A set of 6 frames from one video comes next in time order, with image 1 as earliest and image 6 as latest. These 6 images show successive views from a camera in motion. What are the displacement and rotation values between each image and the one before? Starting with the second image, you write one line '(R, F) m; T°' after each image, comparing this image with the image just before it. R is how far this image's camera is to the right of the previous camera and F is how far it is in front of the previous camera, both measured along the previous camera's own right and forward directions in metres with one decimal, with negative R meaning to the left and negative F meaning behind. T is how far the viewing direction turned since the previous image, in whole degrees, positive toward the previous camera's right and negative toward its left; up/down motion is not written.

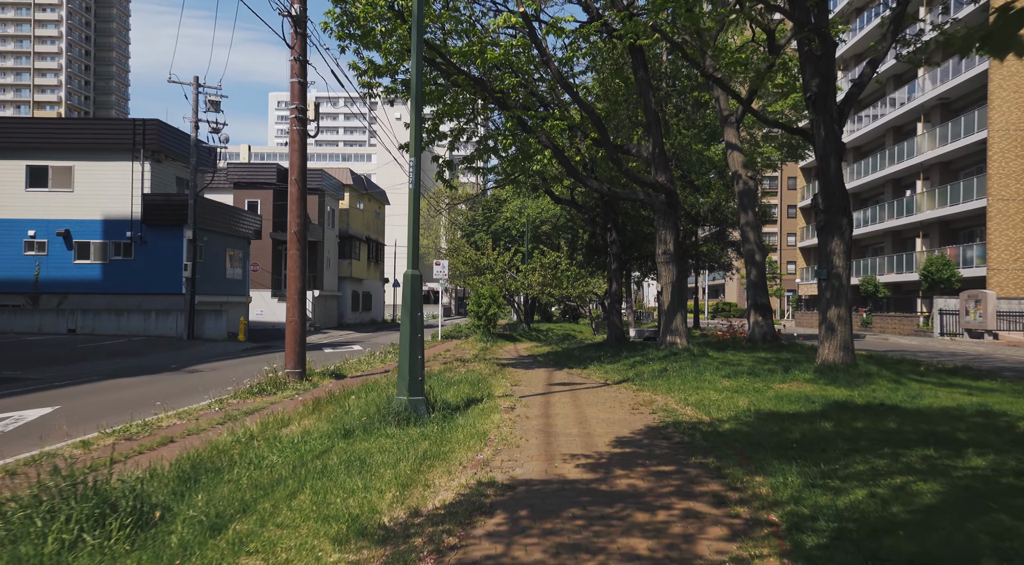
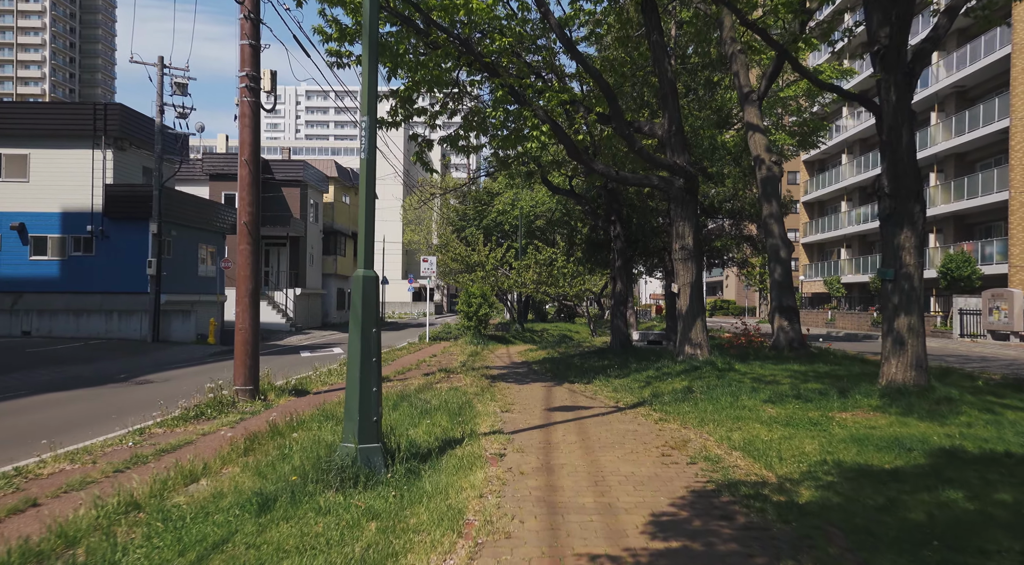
(0.0, +2.1) m; +1°
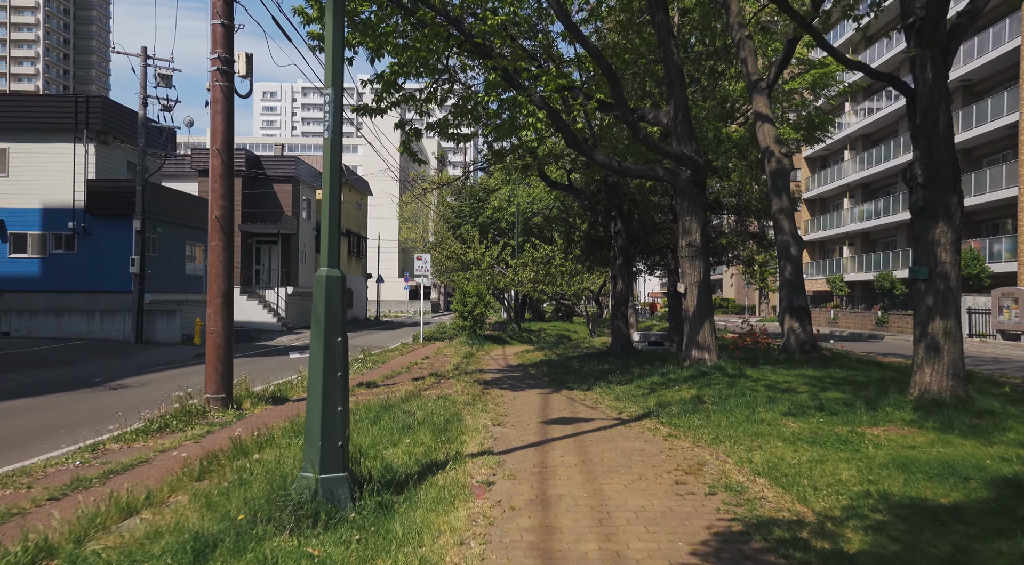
(+0.1, +0.9) m; 0°
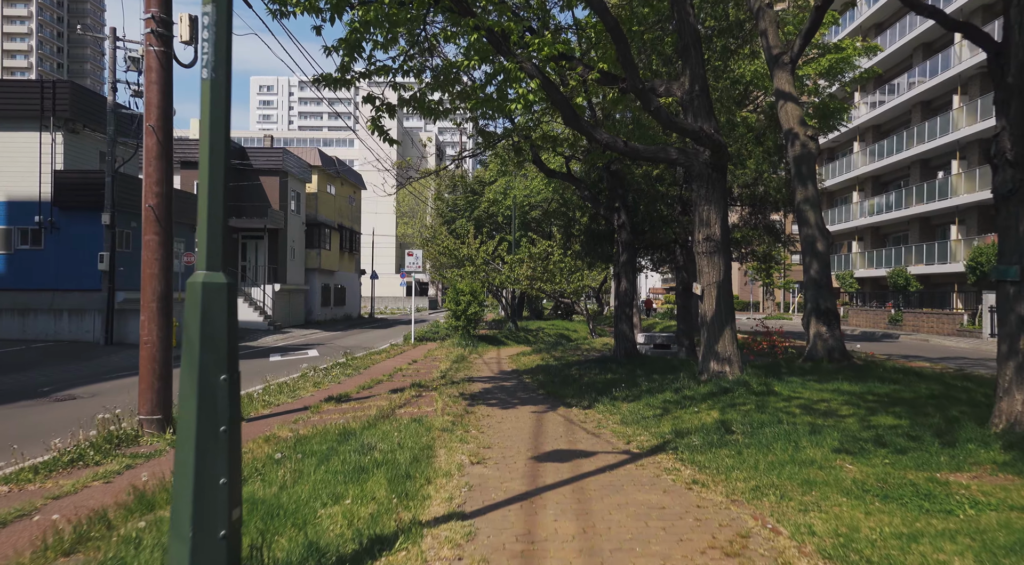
(+0.2, +1.6) m; 0°
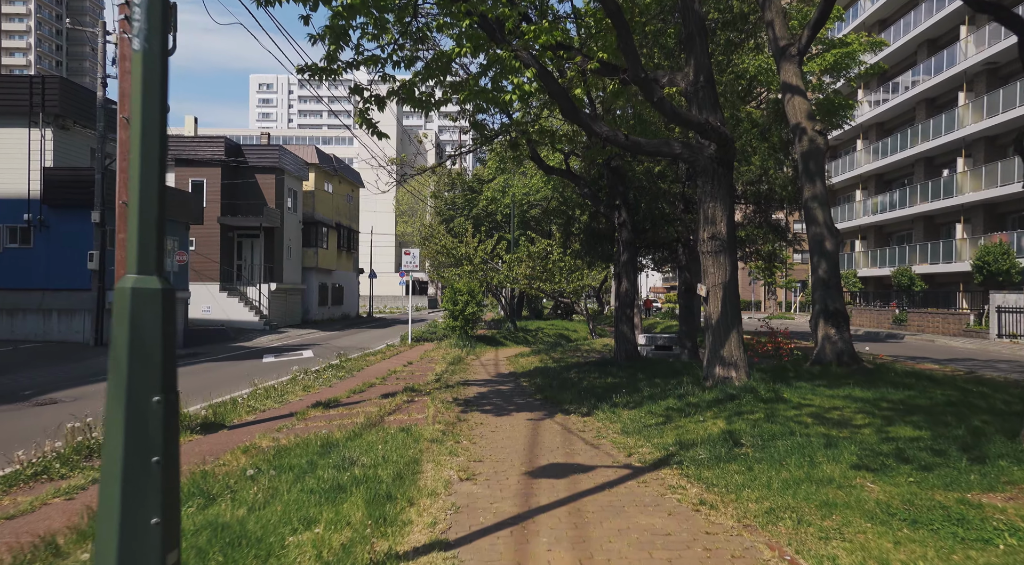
(+0.1, +0.5) m; 0°
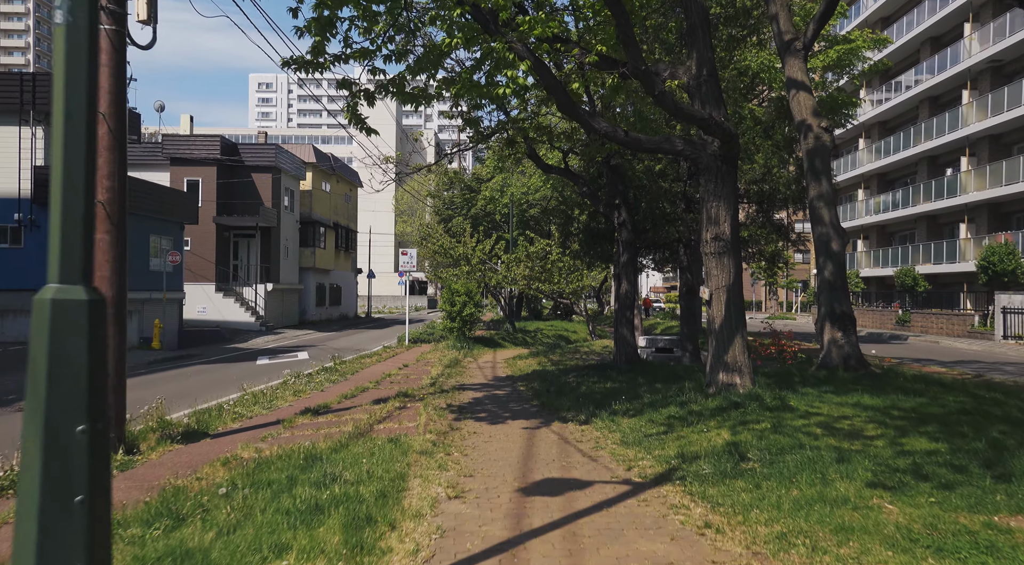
(+0.1, +0.4) m; 0°
